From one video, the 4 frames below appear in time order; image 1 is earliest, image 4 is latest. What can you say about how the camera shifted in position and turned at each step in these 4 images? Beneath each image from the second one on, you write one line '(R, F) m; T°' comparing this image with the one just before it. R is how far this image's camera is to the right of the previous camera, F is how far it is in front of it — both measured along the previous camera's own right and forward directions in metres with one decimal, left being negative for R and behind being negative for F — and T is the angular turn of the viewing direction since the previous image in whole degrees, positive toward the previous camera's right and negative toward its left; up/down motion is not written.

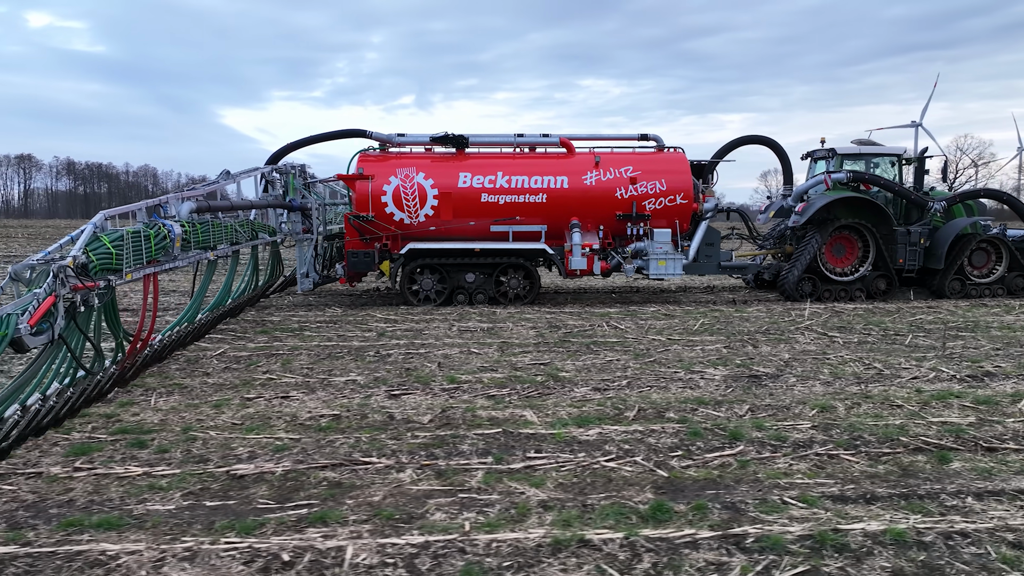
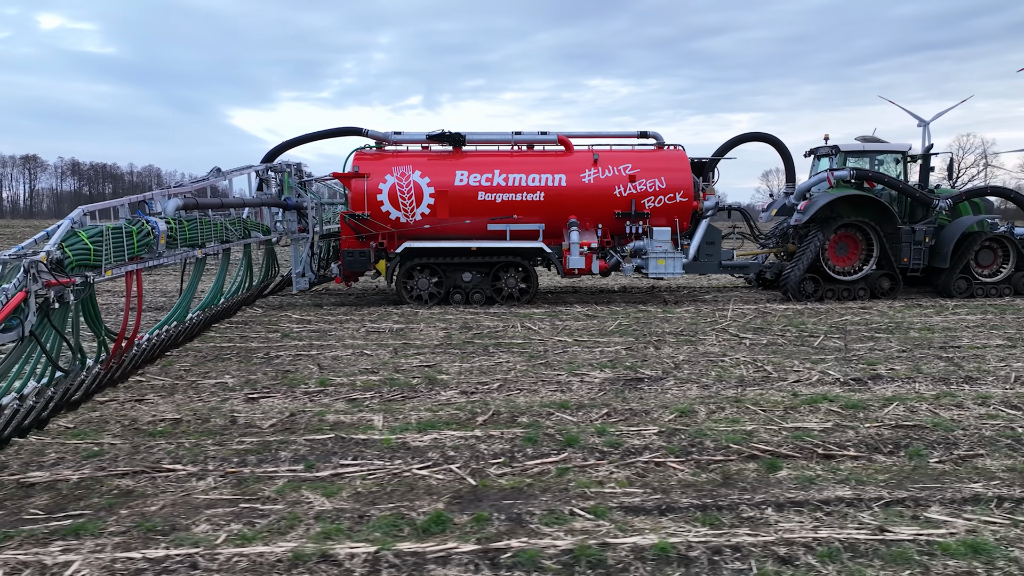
(+1.0, +0.1) m; 0°
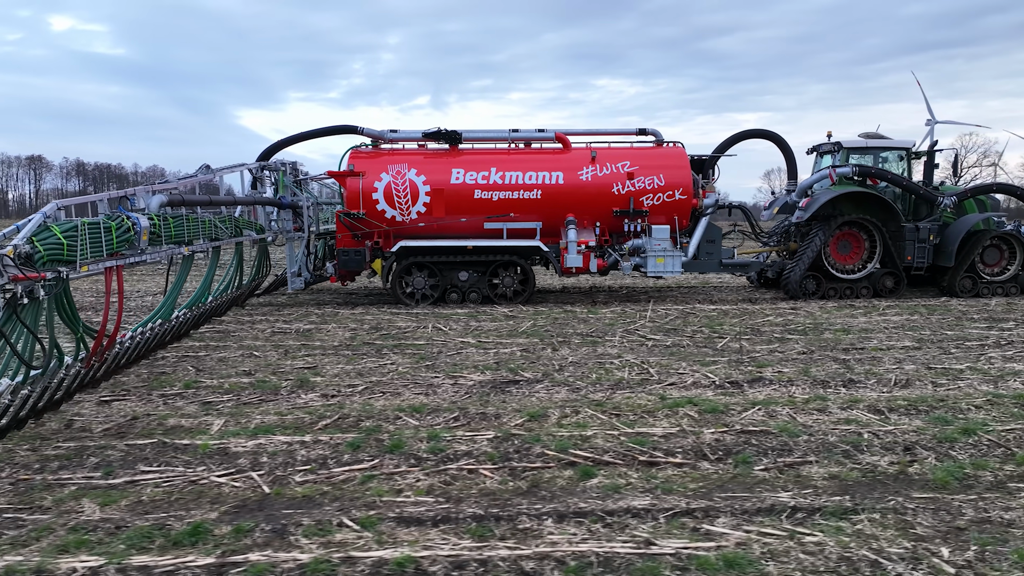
(+1.0, +0.1) m; 0°
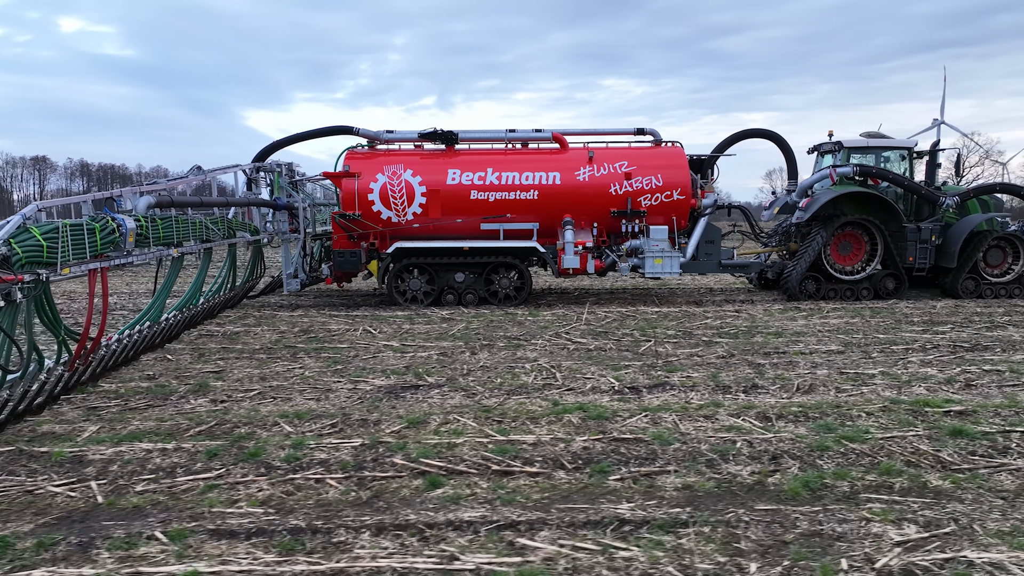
(+0.8, +0.1) m; 0°
